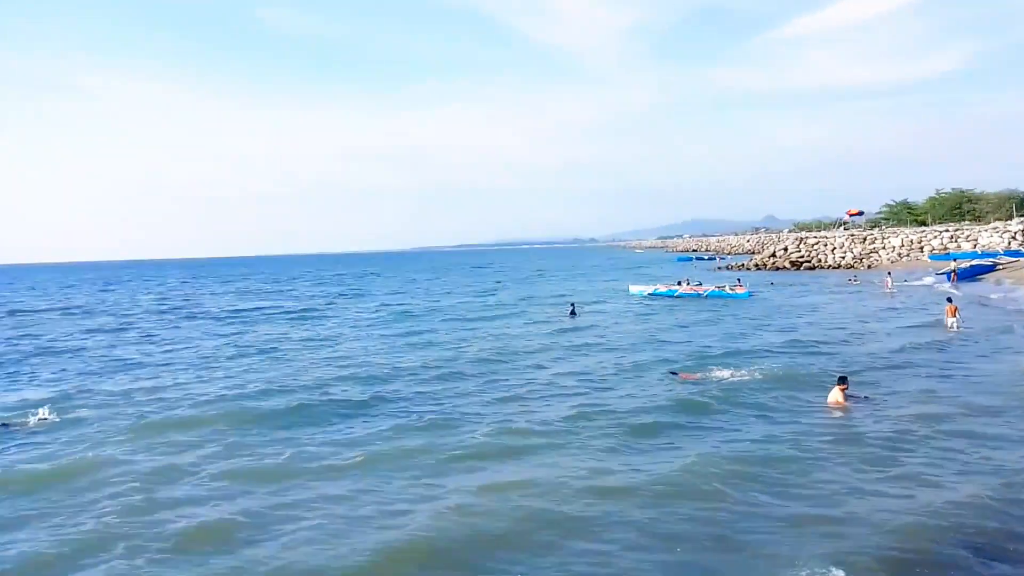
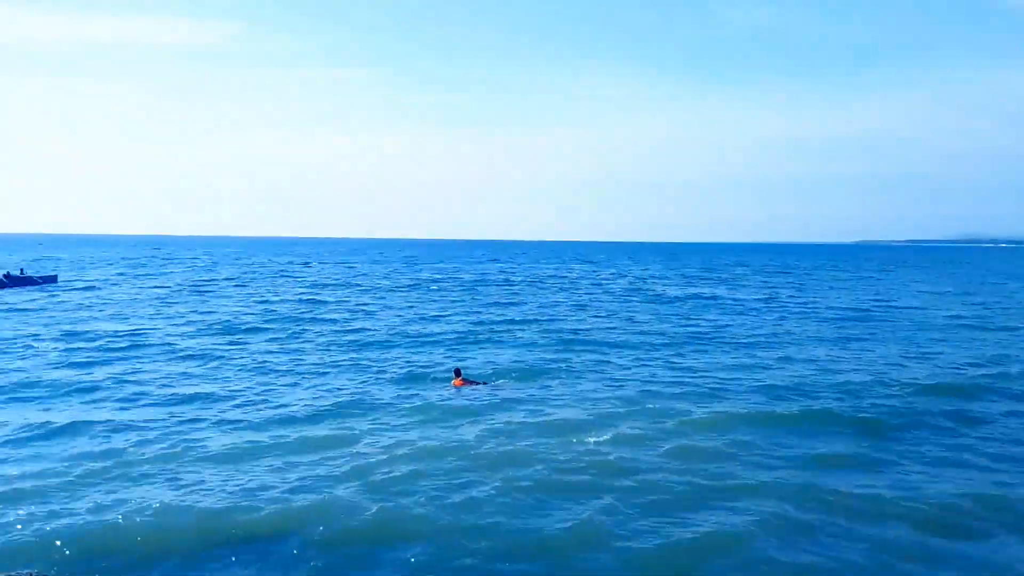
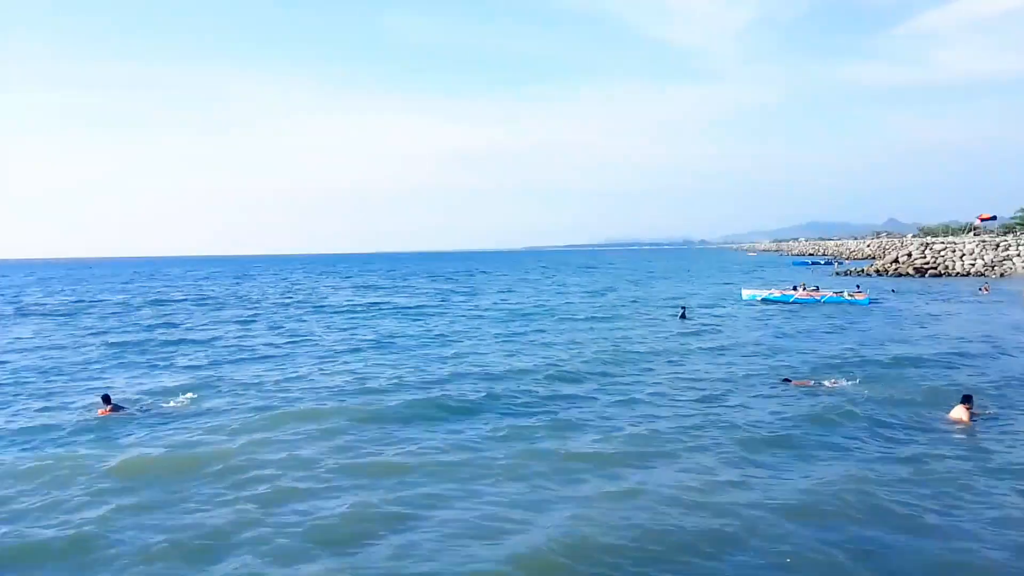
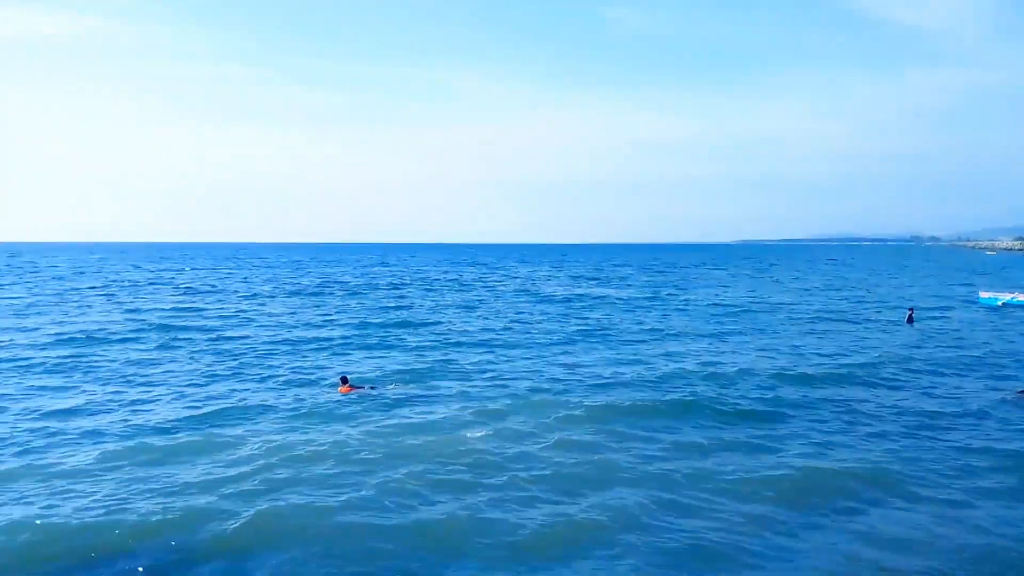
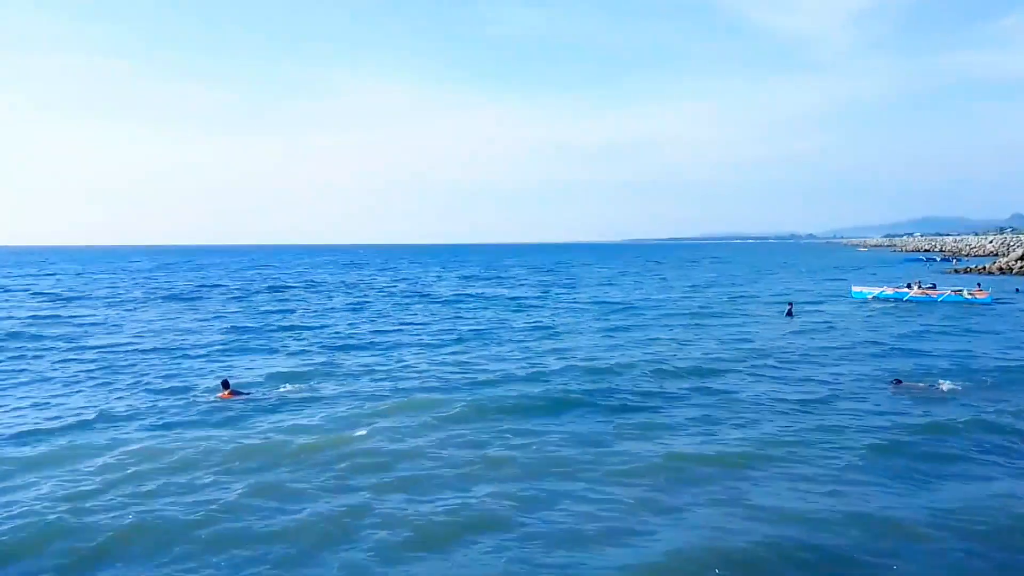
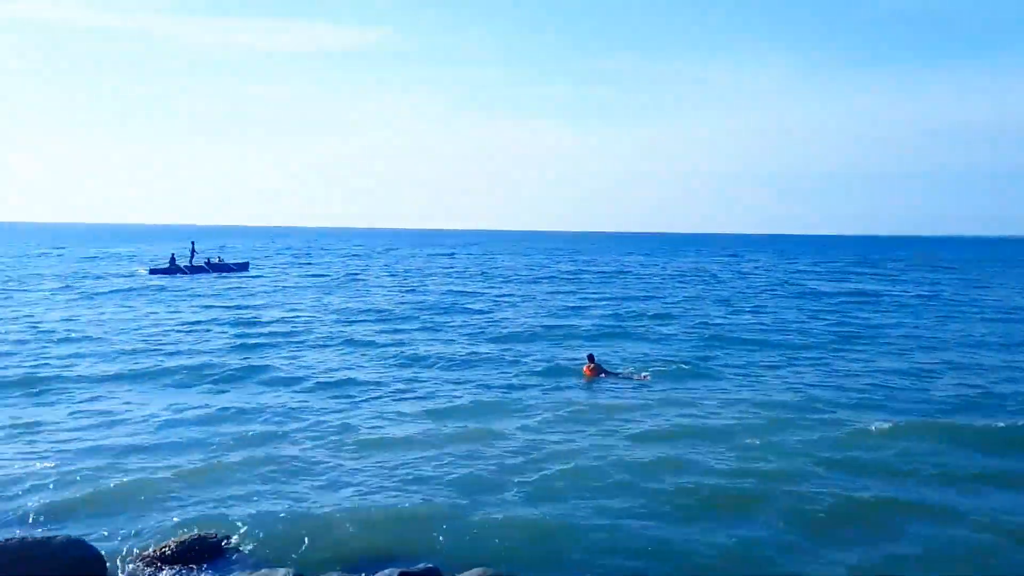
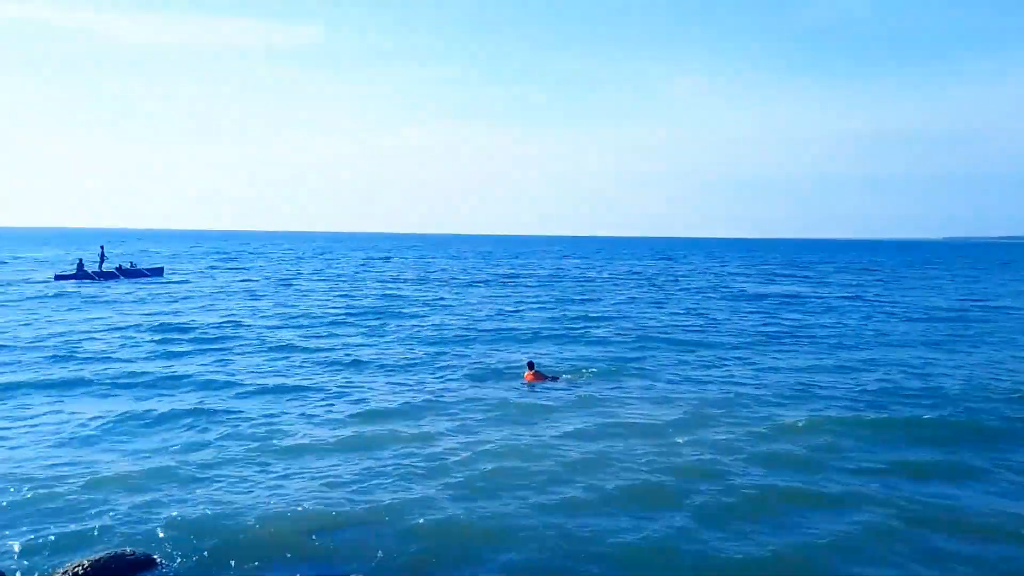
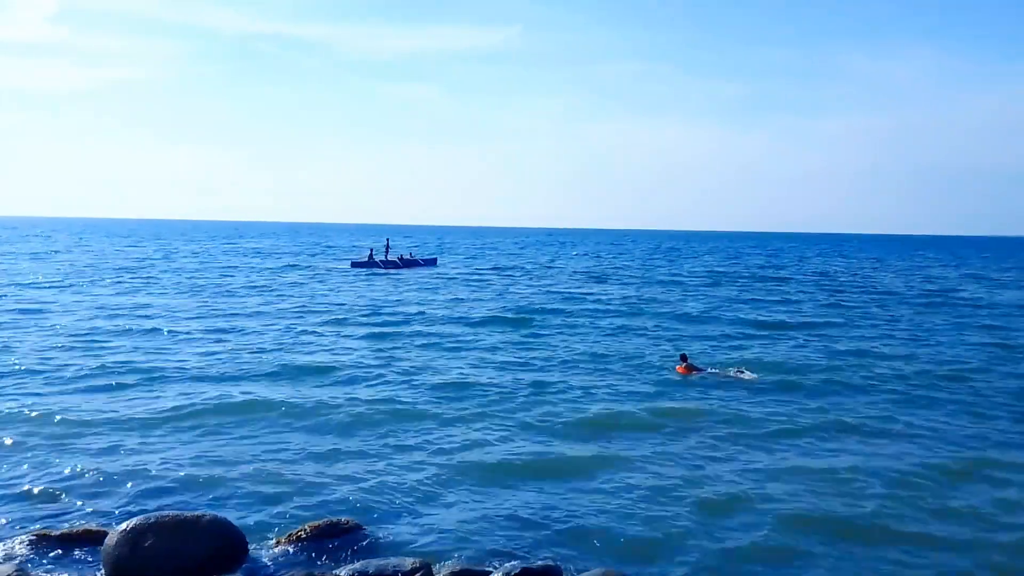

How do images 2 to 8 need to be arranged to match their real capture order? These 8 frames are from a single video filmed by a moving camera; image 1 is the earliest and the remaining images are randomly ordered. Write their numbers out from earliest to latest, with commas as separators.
3, 5, 4, 2, 7, 6, 8
